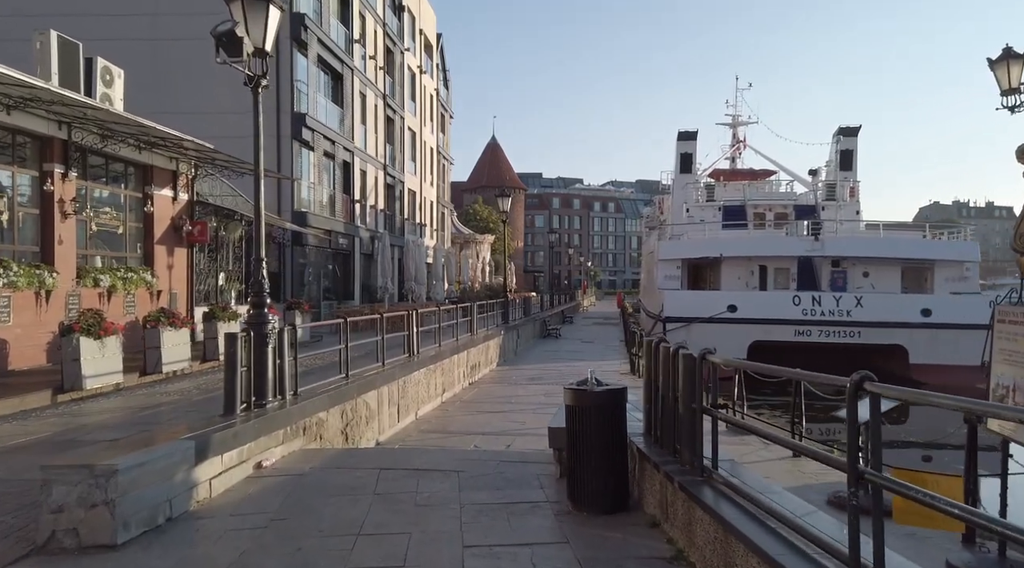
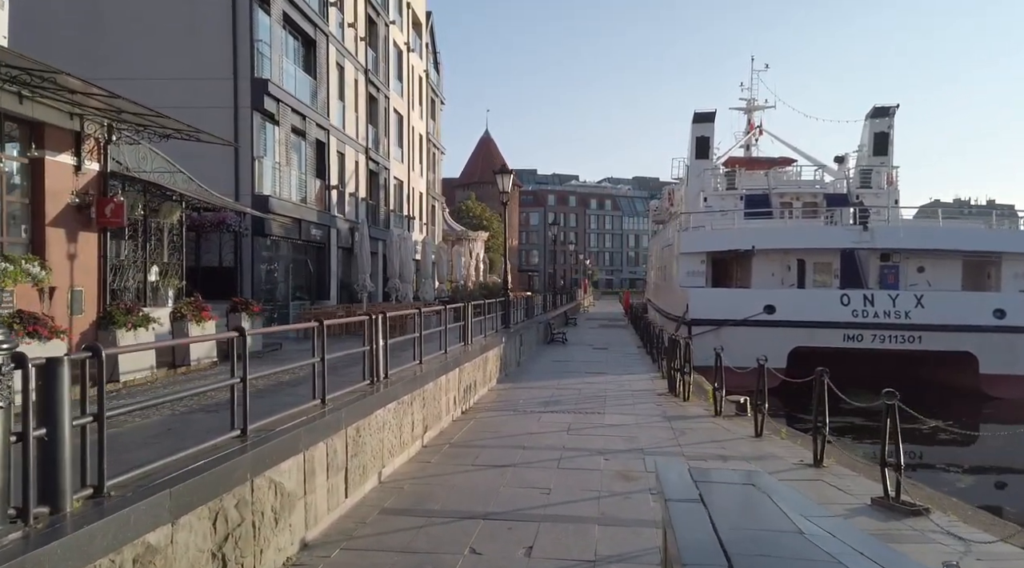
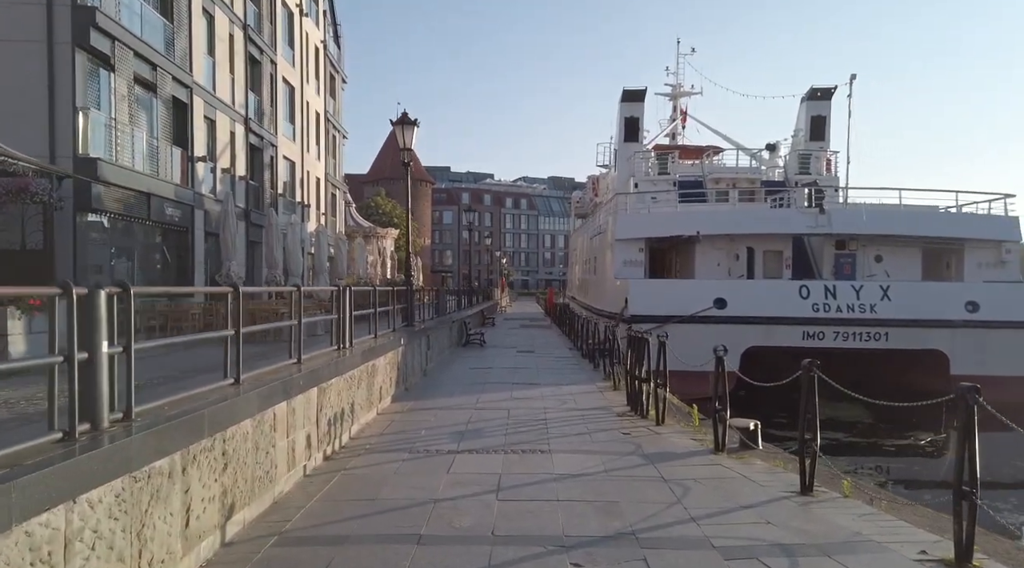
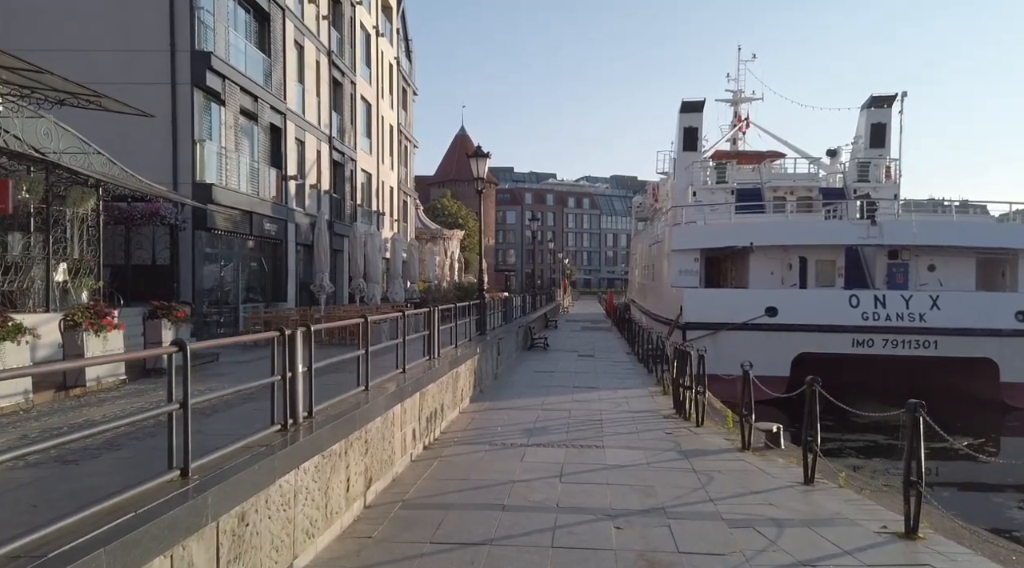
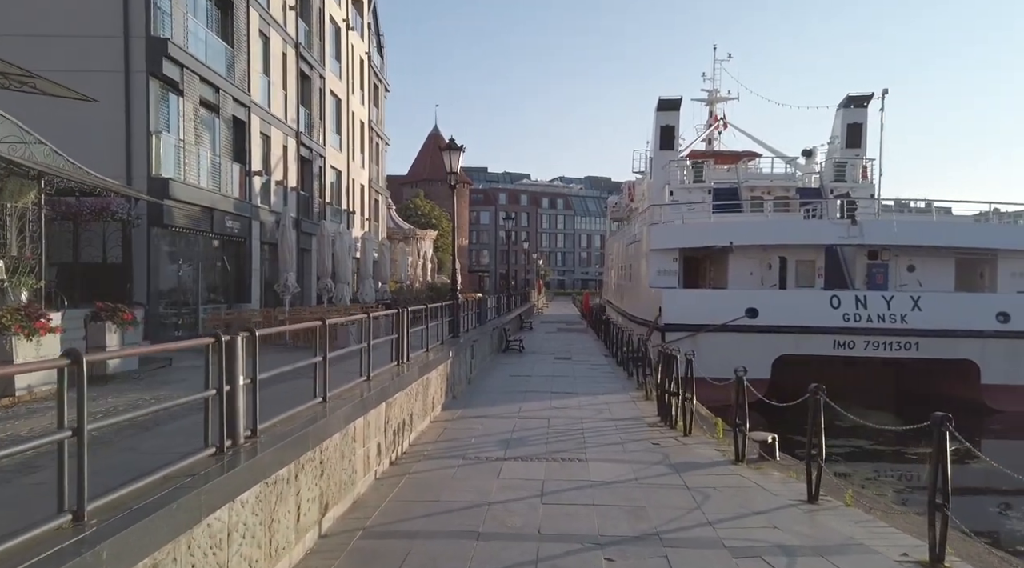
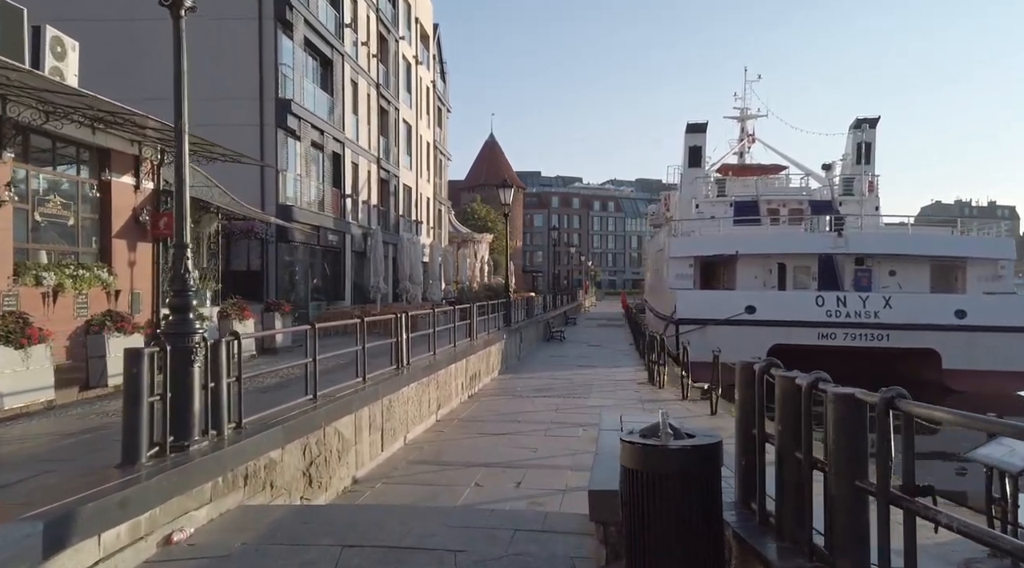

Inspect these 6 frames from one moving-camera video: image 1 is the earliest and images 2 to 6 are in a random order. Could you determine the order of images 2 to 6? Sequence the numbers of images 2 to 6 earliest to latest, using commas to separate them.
6, 2, 4, 5, 3
